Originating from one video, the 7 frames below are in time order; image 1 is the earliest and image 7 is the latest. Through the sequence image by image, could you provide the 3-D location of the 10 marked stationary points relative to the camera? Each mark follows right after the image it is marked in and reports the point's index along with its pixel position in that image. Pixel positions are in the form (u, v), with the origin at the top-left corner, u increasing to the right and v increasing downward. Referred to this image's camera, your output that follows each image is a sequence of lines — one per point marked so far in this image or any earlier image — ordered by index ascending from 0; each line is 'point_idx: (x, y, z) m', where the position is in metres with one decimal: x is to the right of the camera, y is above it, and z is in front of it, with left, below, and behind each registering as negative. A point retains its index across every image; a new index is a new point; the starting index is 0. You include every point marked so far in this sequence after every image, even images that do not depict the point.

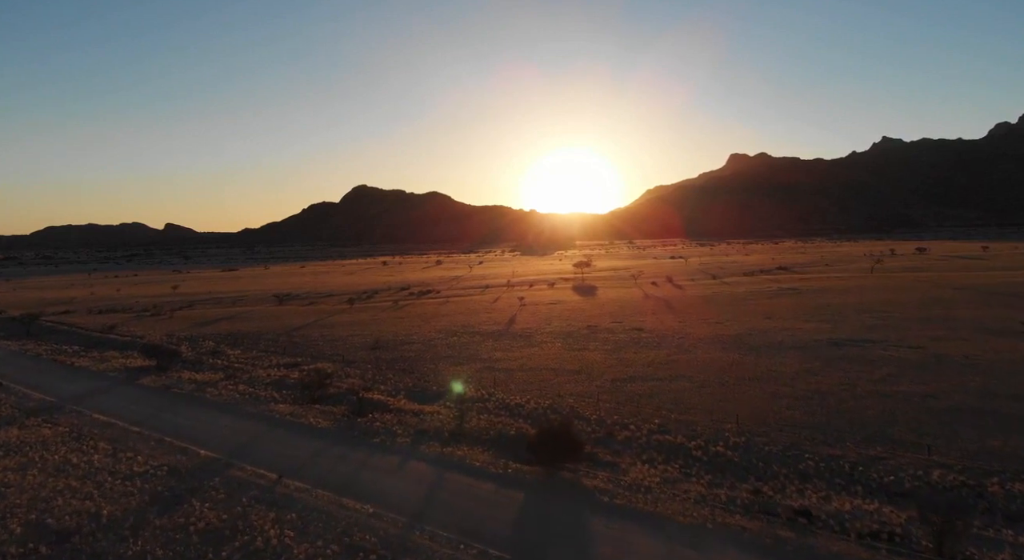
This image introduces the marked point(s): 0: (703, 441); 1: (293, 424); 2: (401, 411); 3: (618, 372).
0: (+4.3, -3.6, +13.2) m
1: (-5.8, -3.8, +15.3) m
2: (-3.0, -3.6, +15.6) m
3: (+3.5, -3.0, +19.0) m
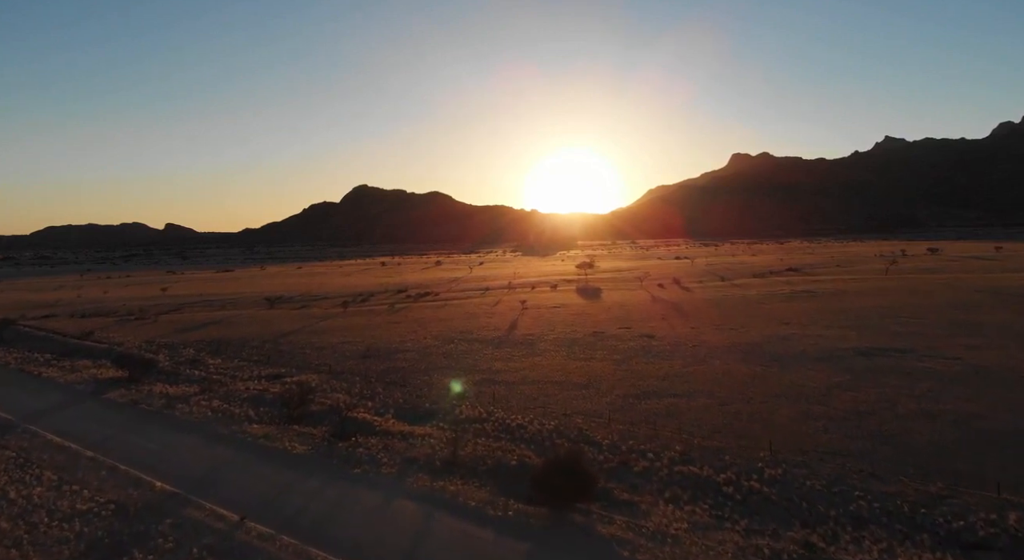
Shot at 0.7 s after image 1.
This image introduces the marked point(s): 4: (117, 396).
0: (+4.4, -3.8, +11.4) m
1: (-5.8, -4.0, +13.6) m
2: (-3.0, -3.7, +13.9) m
3: (+3.5, -3.2, +17.2) m
4: (-12.7, -3.7, +18.6) m
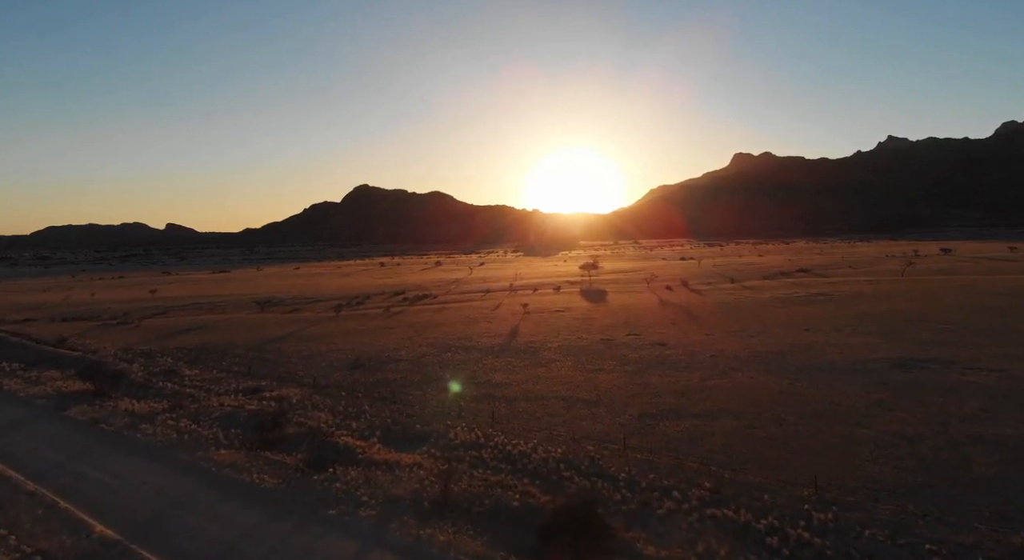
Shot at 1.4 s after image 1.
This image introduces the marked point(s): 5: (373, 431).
0: (+4.4, -4.0, +9.6) m
1: (-5.8, -4.1, +11.8) m
2: (-2.9, -3.9, +12.1) m
3: (+3.6, -3.3, +15.4) m
4: (-12.7, -3.9, +16.9) m
5: (-3.4, -3.7, +14.3) m
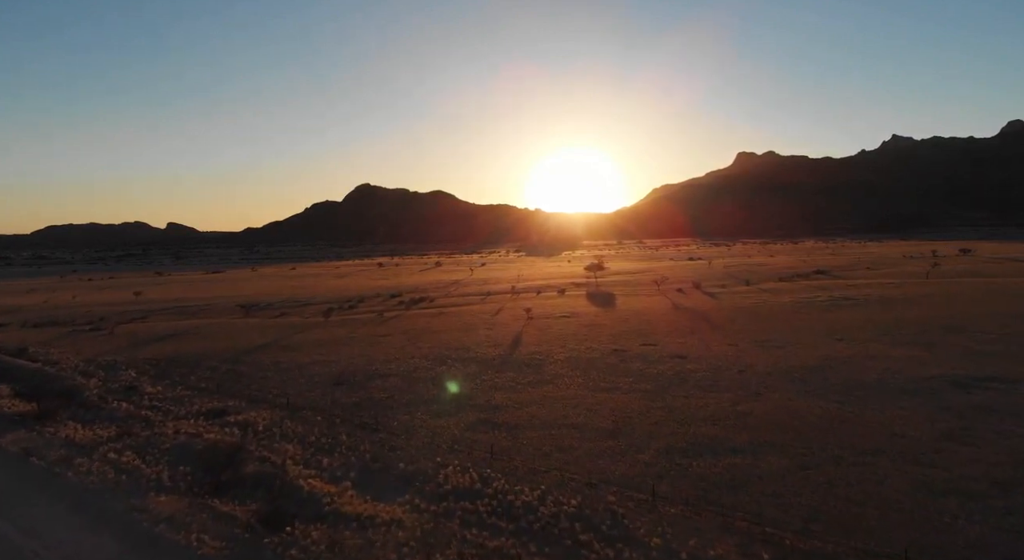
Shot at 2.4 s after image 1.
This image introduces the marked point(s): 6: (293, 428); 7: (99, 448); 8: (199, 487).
0: (+4.4, -4.1, +7.2) m
1: (-5.7, -4.3, +9.5) m
2: (-2.9, -4.1, +9.8) m
3: (+3.6, -3.5, +13.0) m
4: (-12.6, -4.1, +14.6) m
5: (-3.4, -3.9, +11.9) m
6: (-5.5, -3.7, +14.6) m
7: (-9.9, -4.0, +13.9) m
8: (-6.2, -4.1, +11.5) m
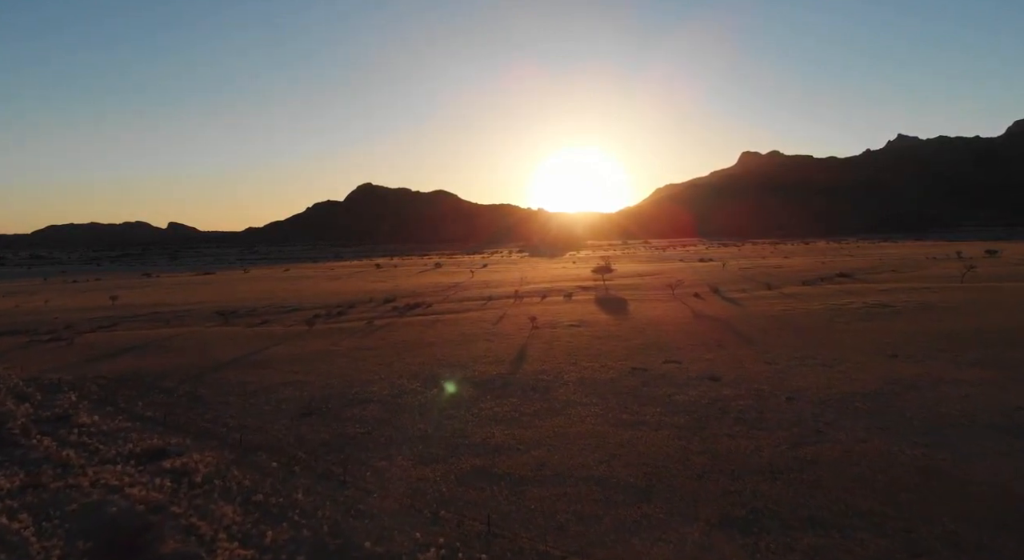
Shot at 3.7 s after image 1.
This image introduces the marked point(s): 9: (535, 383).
0: (+4.5, -4.4, +4.2) m
1: (-5.7, -4.5, +6.5) m
2: (-2.9, -4.3, +6.8) m
3: (+3.7, -3.8, +10.0) m
4: (-12.5, -4.3, +11.6) m
5: (-3.3, -4.2, +8.9) m
6: (-5.4, -3.9, +11.6) m
7: (-9.9, -4.2, +11.0) m
8: (-6.1, -4.3, +8.5) m
9: (+0.7, -3.1, +17.9) m
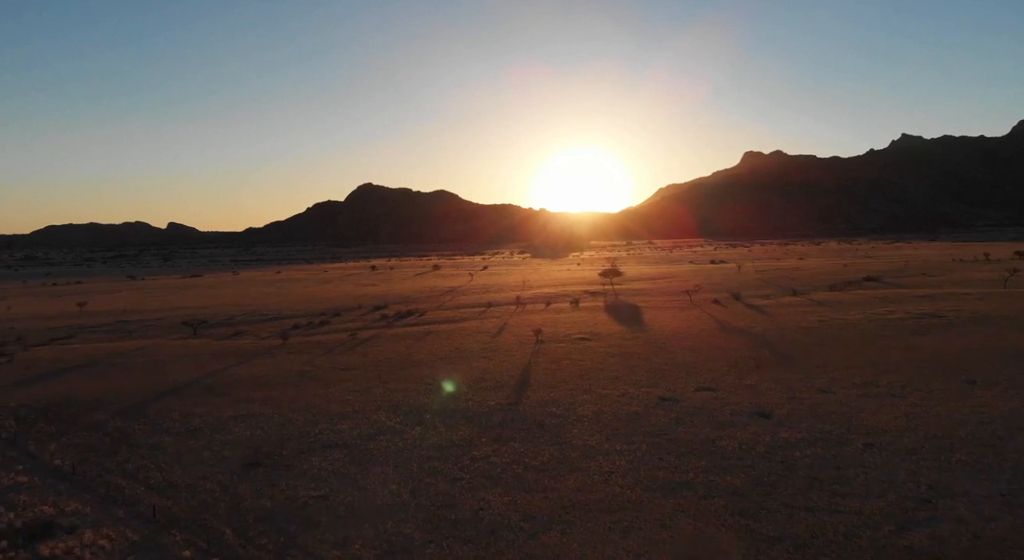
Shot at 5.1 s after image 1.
0: (+4.5, -4.7, +0.8) m
1: (-5.7, -4.8, +3.1) m
2: (-2.8, -4.6, +3.4) m
3: (+3.7, -4.1, +6.6) m
4: (-12.5, -4.6, +8.3) m
5: (-3.3, -4.5, +5.6) m
6: (-5.4, -4.2, +8.2) m
7: (-9.8, -4.5, +7.6) m
8: (-6.1, -4.6, +5.2) m
9: (+0.7, -3.5, +14.6) m
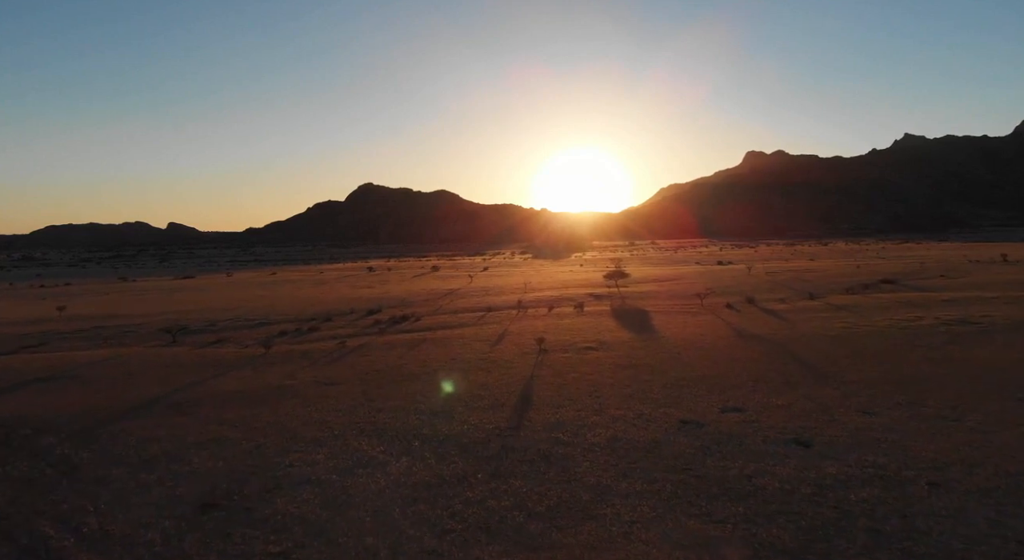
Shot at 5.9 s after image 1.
0: (+4.5, -4.9, -1.1) m
1: (-5.6, -5.0, +1.3) m
2: (-2.8, -4.8, +1.5) m
3: (+3.7, -4.2, +4.7) m
4: (-12.5, -4.8, +6.4) m
5: (-3.3, -4.6, +3.7) m
6: (-5.4, -4.4, +6.4) m
7: (-9.8, -4.7, +5.8) m
8: (-6.1, -4.8, +3.3) m
9: (+0.8, -3.6, +12.7) m
